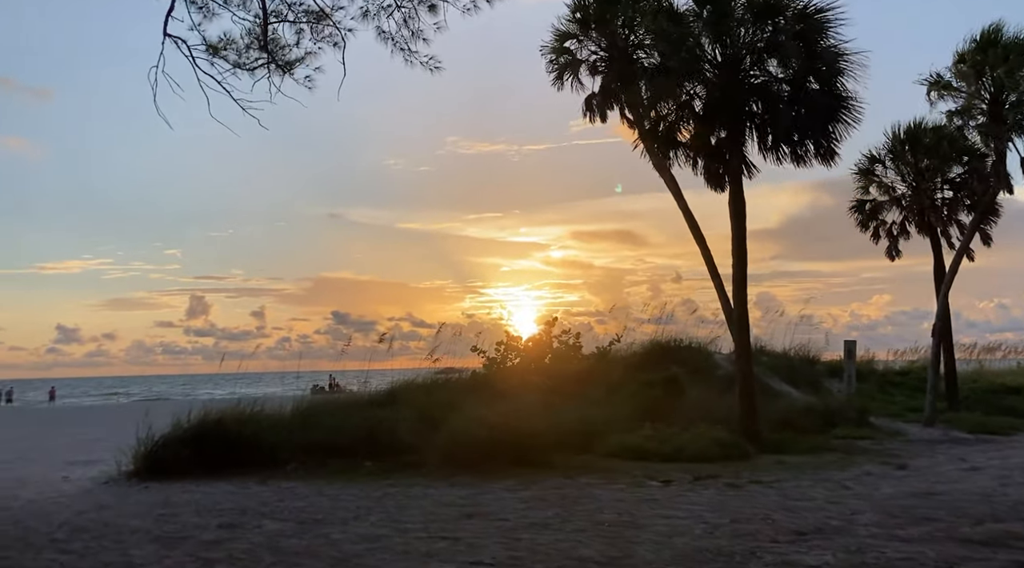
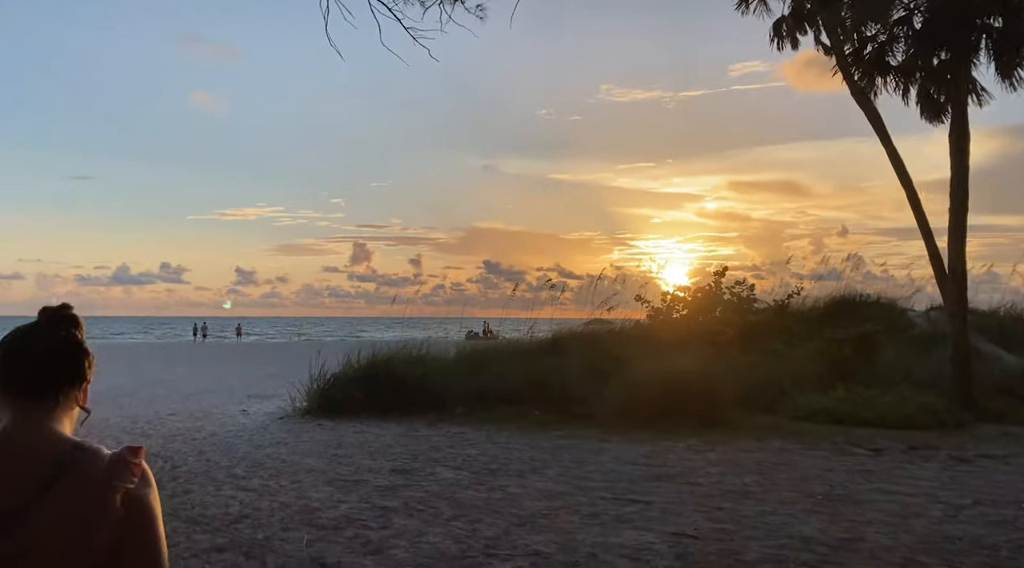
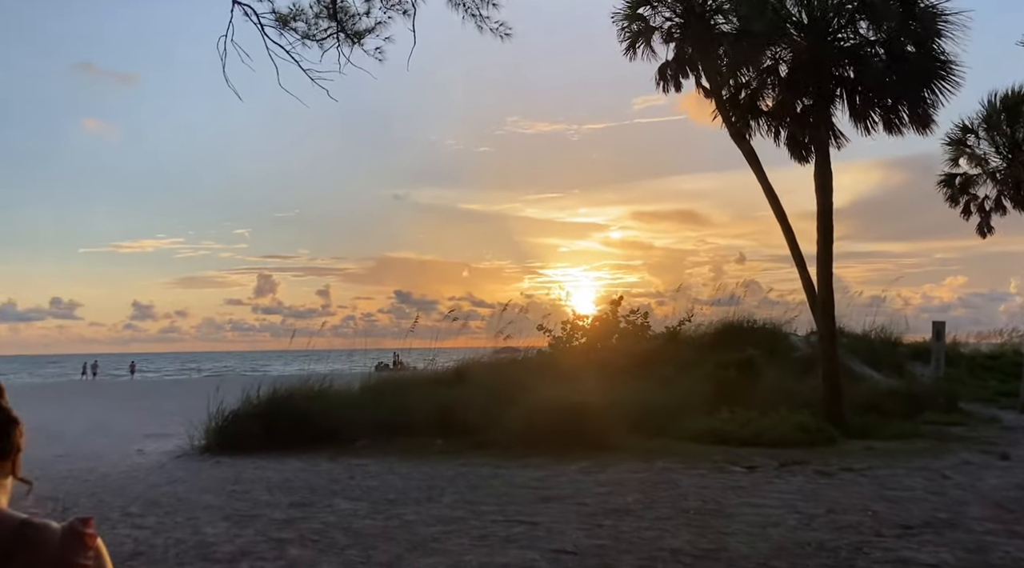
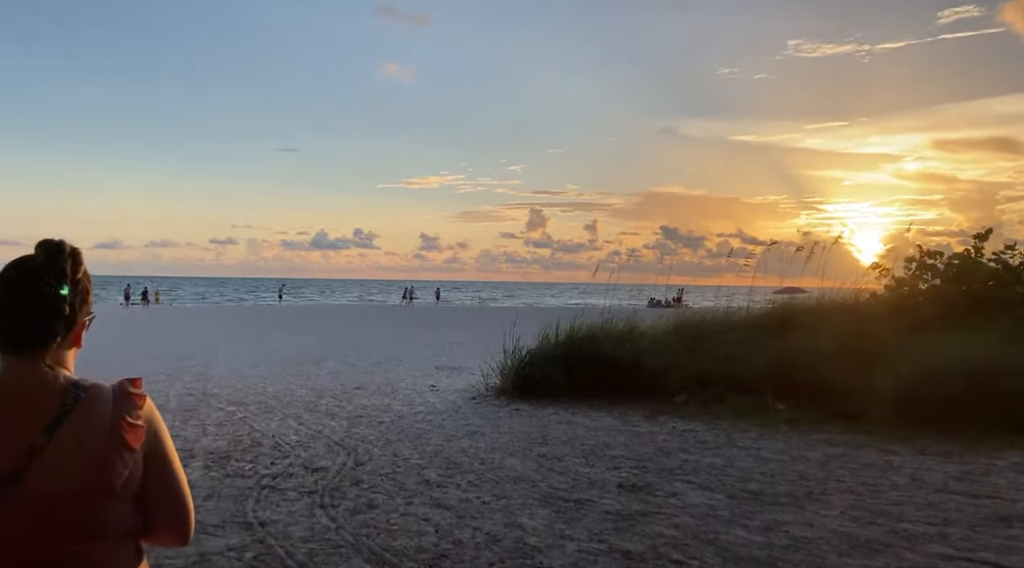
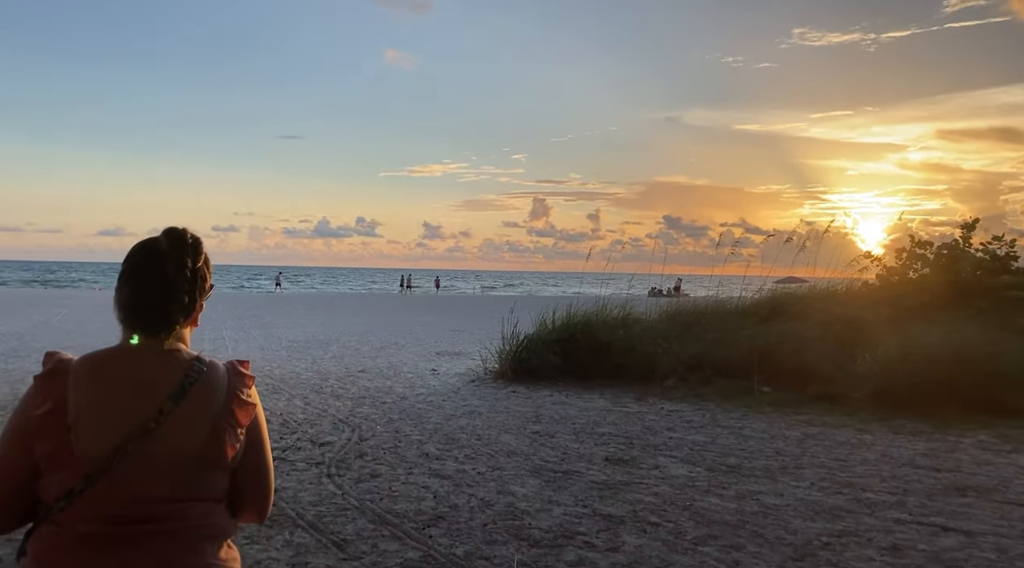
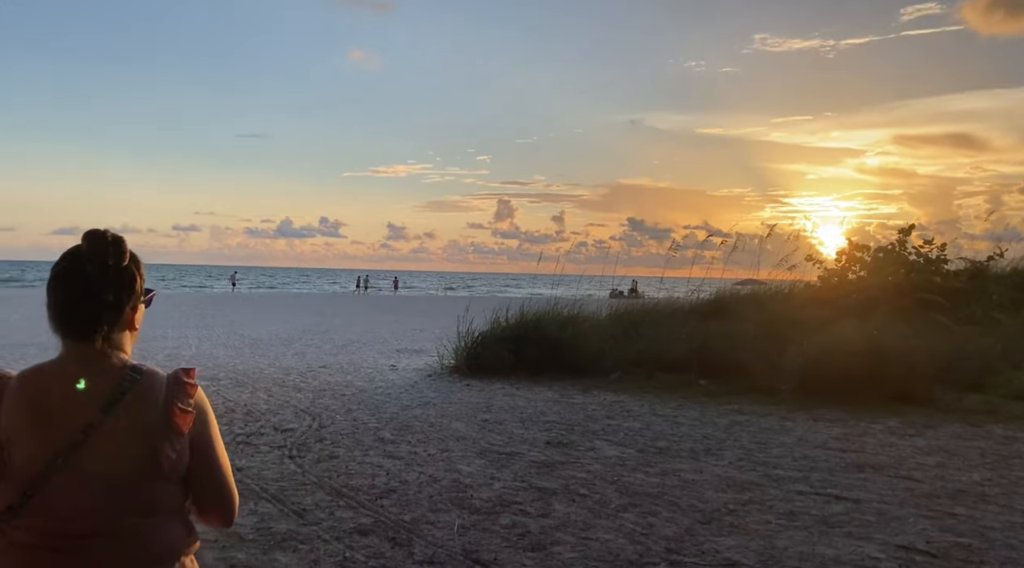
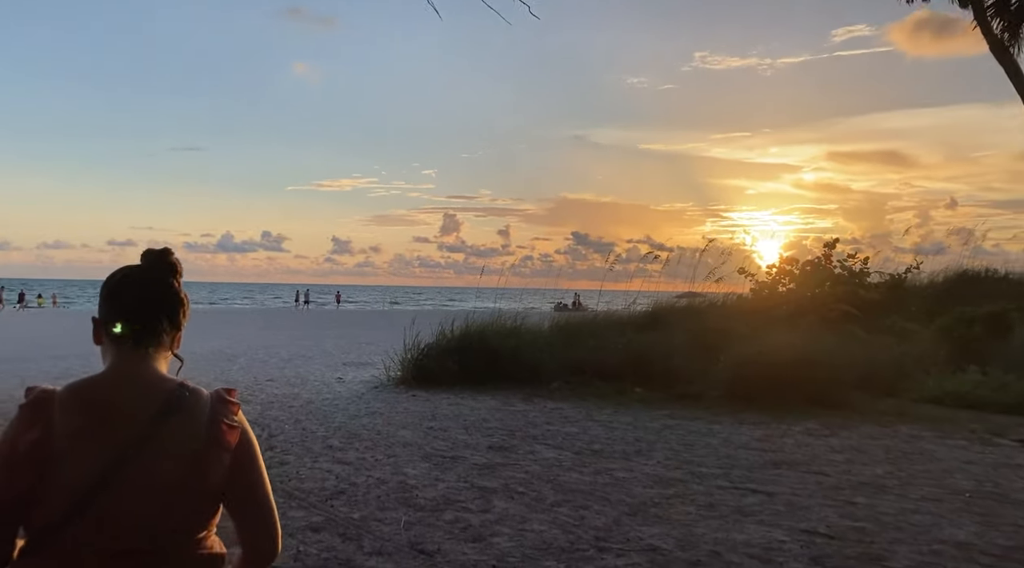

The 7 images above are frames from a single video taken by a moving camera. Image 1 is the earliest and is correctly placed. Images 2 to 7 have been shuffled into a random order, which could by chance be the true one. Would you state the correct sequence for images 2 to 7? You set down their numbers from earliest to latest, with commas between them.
3, 2, 7, 6, 5, 4
